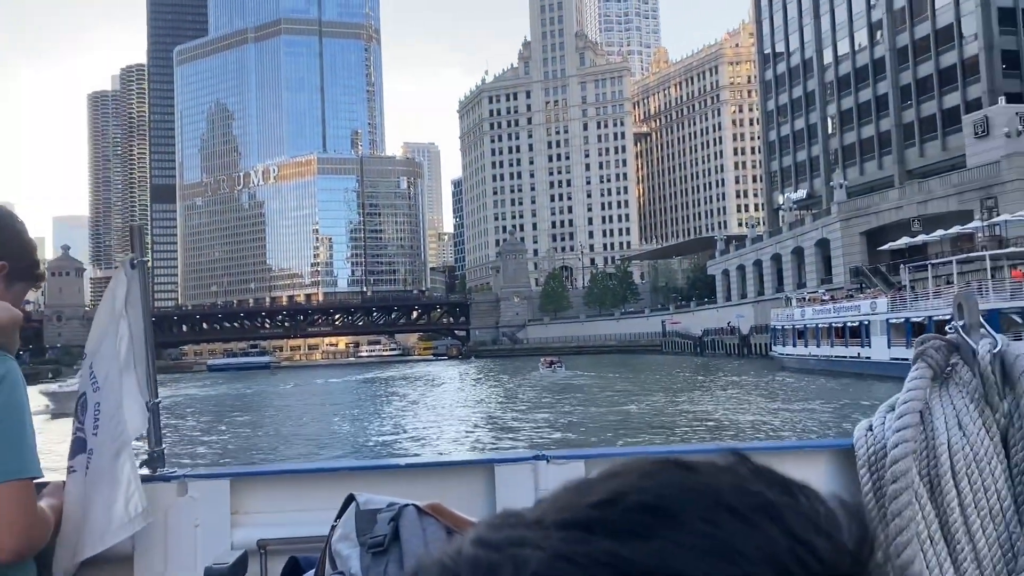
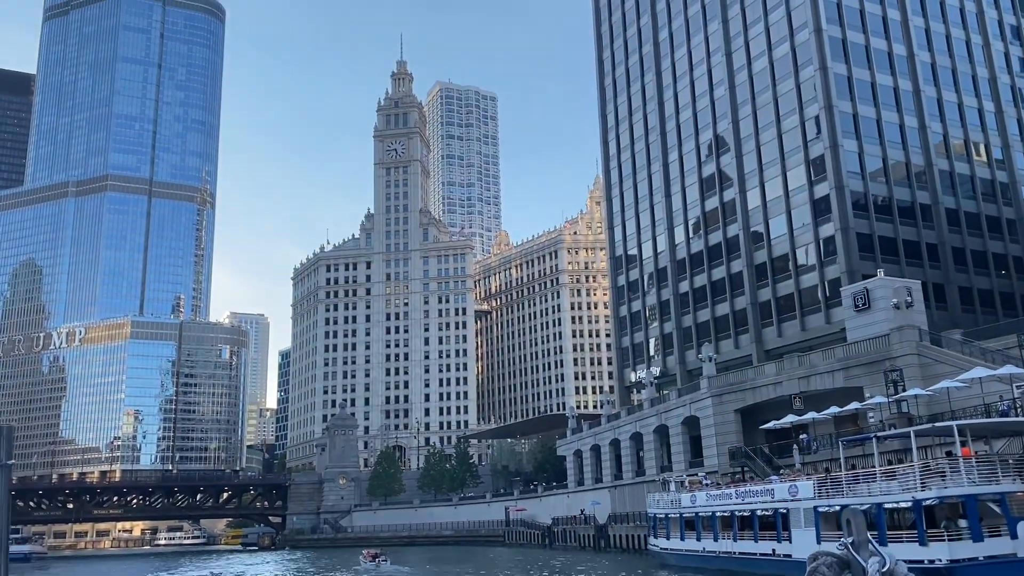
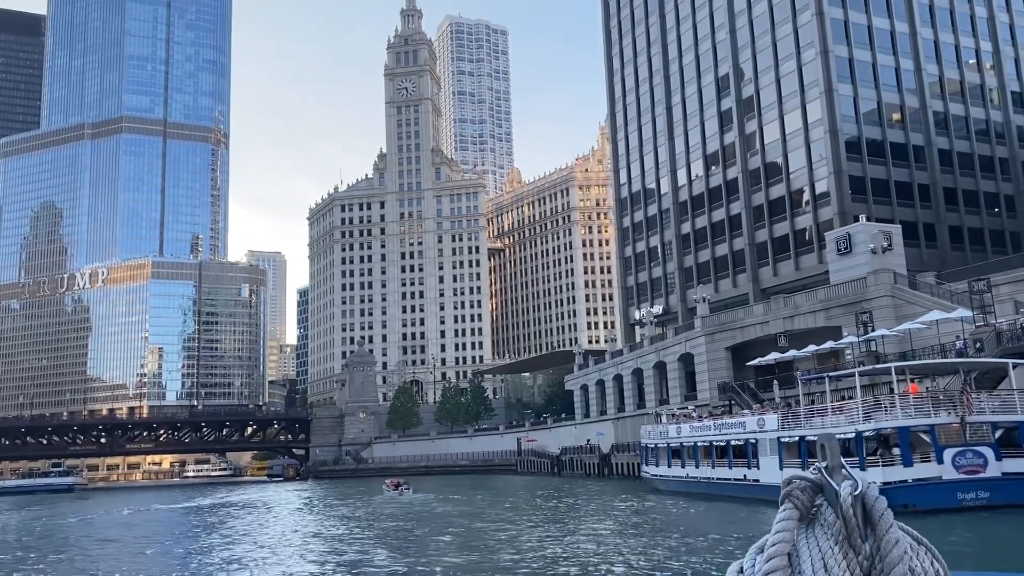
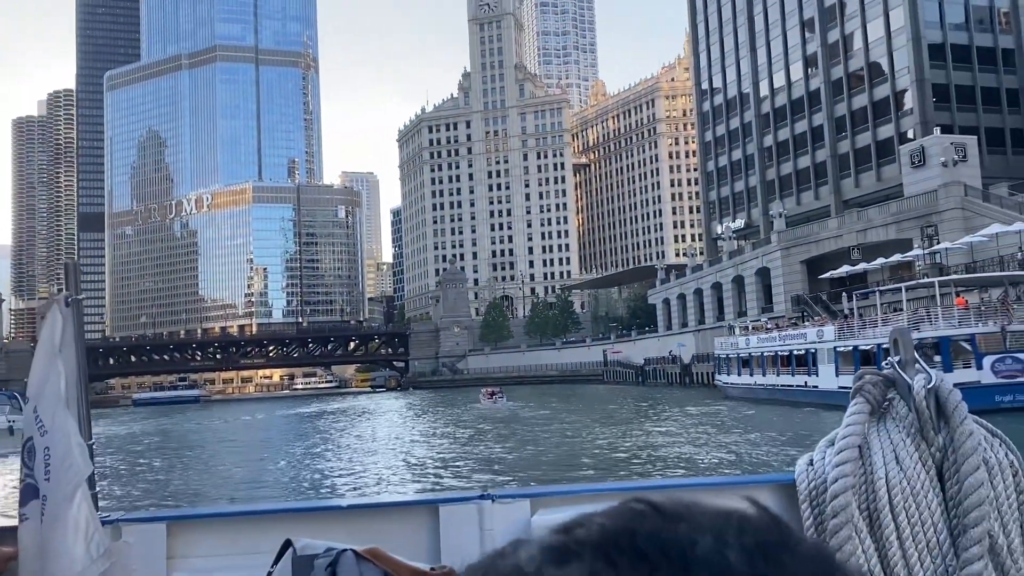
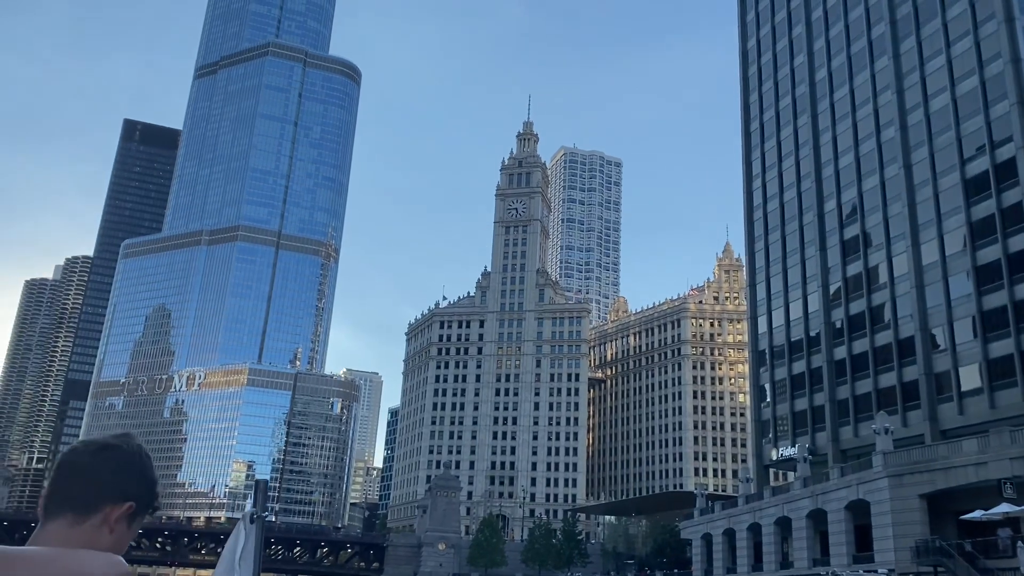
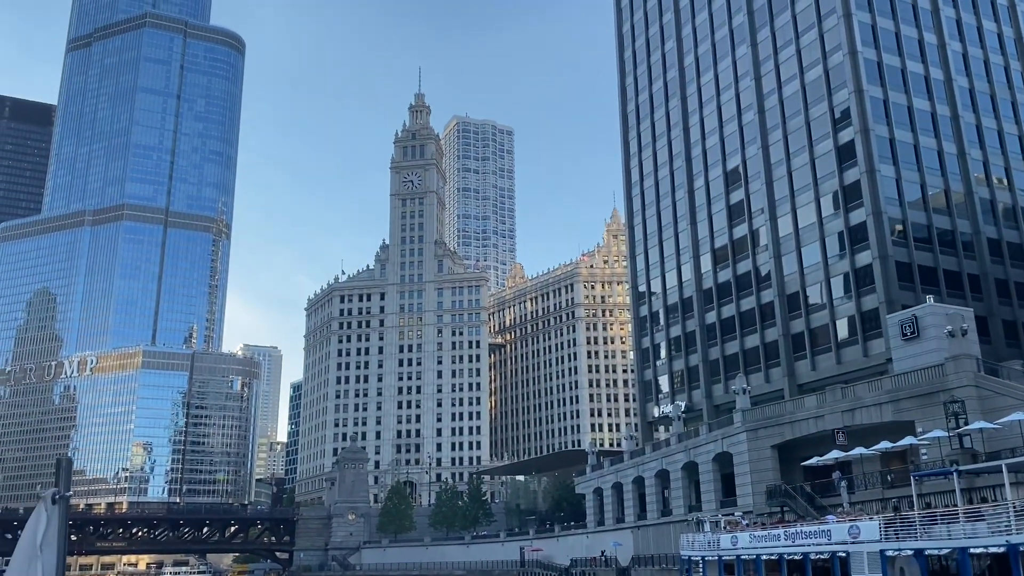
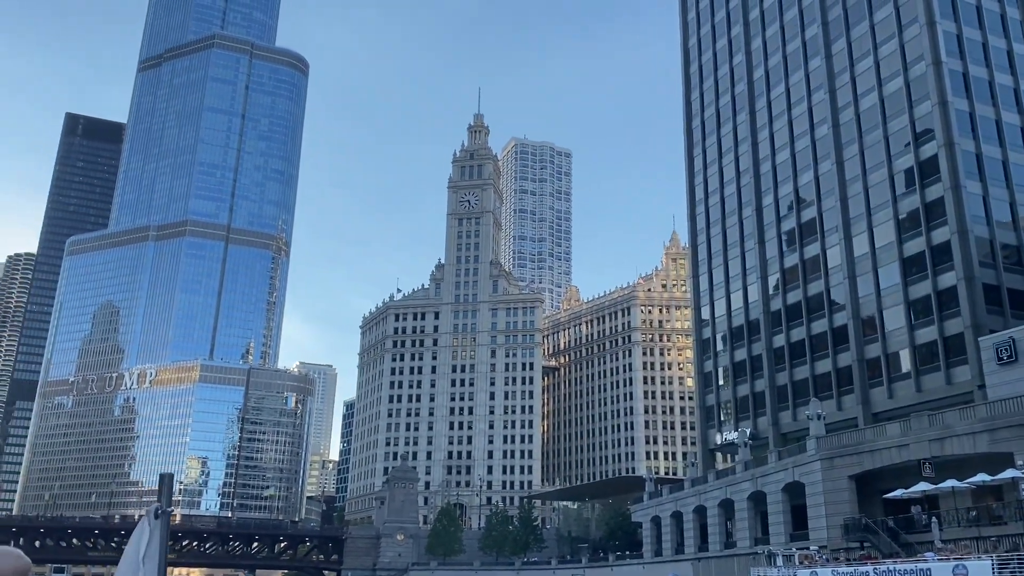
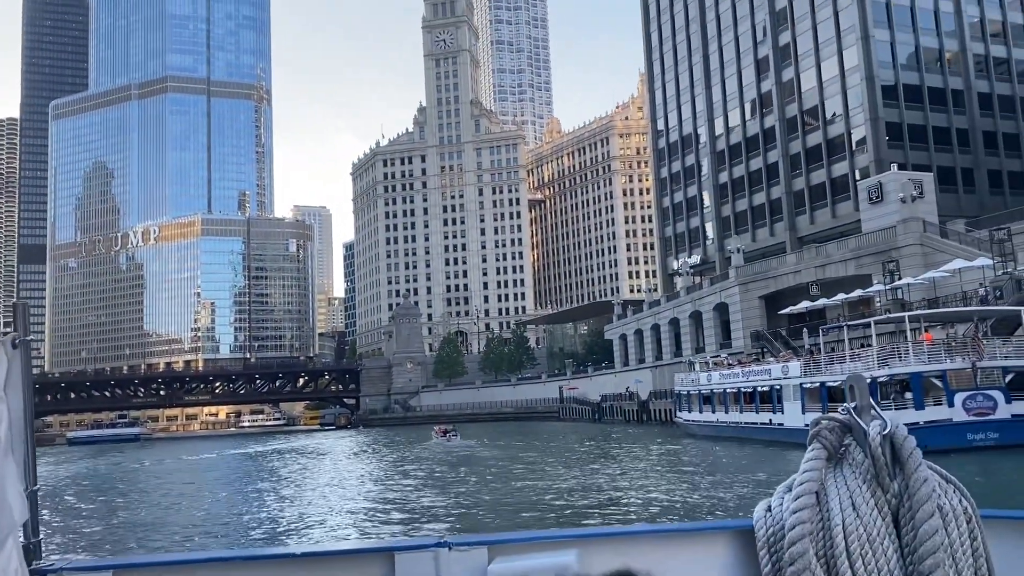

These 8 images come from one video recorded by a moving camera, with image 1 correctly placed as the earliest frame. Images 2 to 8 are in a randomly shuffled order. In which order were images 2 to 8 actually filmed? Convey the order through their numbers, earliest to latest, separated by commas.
4, 8, 3, 2, 6, 7, 5
